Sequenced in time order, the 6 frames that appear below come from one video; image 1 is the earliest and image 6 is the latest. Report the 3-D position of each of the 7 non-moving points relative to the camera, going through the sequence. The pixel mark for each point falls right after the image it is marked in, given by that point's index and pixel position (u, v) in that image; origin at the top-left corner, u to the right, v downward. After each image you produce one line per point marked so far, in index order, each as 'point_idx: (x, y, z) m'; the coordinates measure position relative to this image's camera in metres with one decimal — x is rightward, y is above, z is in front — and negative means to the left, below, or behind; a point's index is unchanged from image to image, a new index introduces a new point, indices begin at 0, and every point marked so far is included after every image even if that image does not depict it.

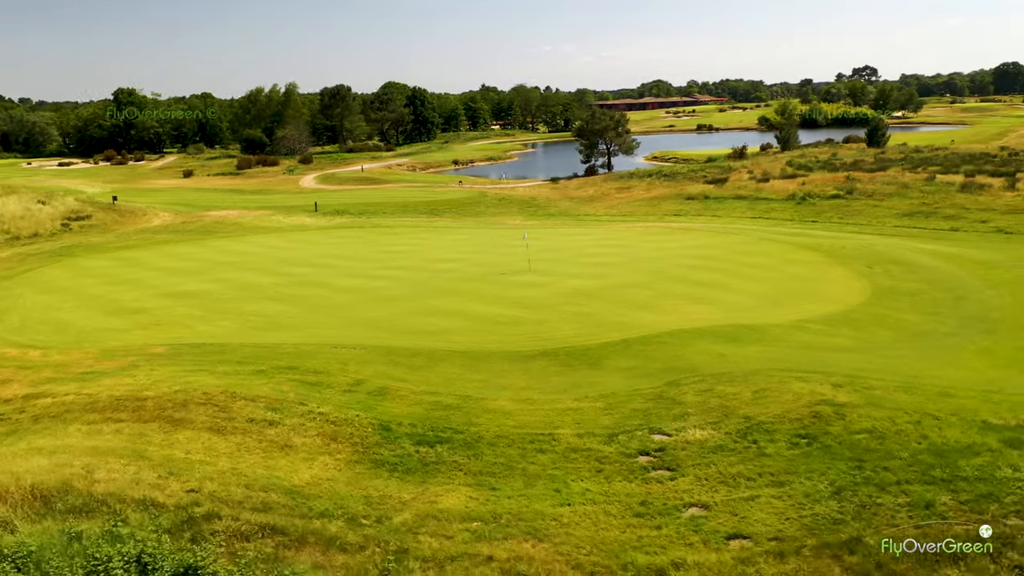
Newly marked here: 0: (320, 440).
0: (-2.6, -2.1, +11.3) m
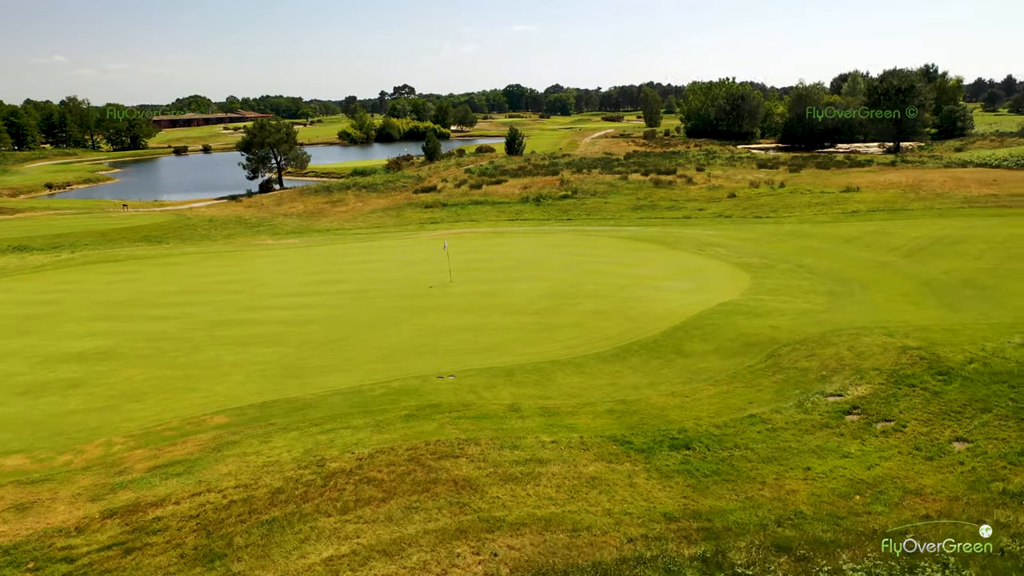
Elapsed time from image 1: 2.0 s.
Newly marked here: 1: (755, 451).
0: (+1.2, -2.2, +10.2) m
1: (+3.3, -2.2, +11.0) m
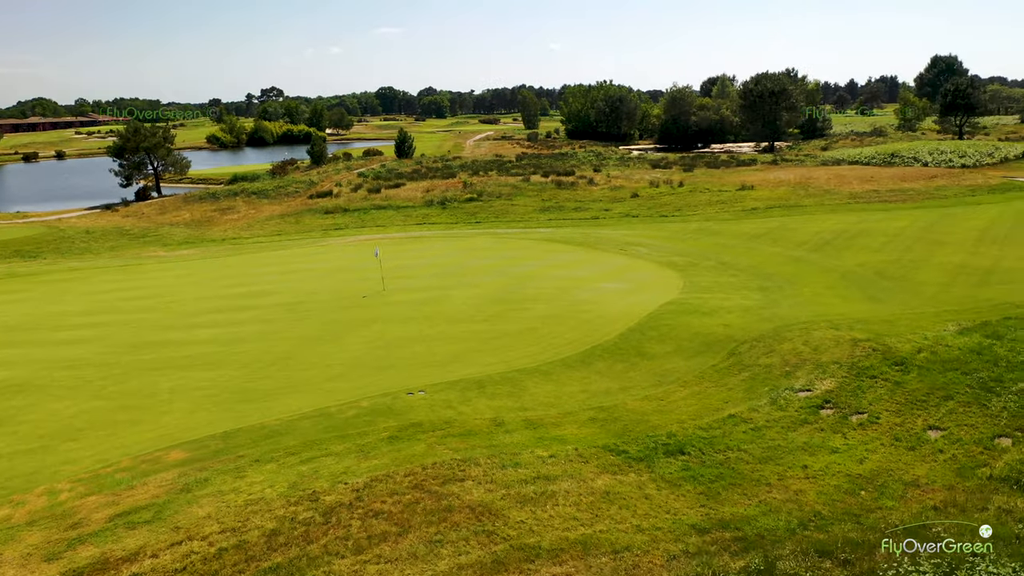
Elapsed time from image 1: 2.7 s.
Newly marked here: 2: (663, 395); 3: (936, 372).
0: (+1.2, -2.3, +9.8) m
1: (+3.1, -2.2, +10.9) m
2: (+2.4, -1.7, +13.0) m
3: (+6.8, -1.4, +13.2) m
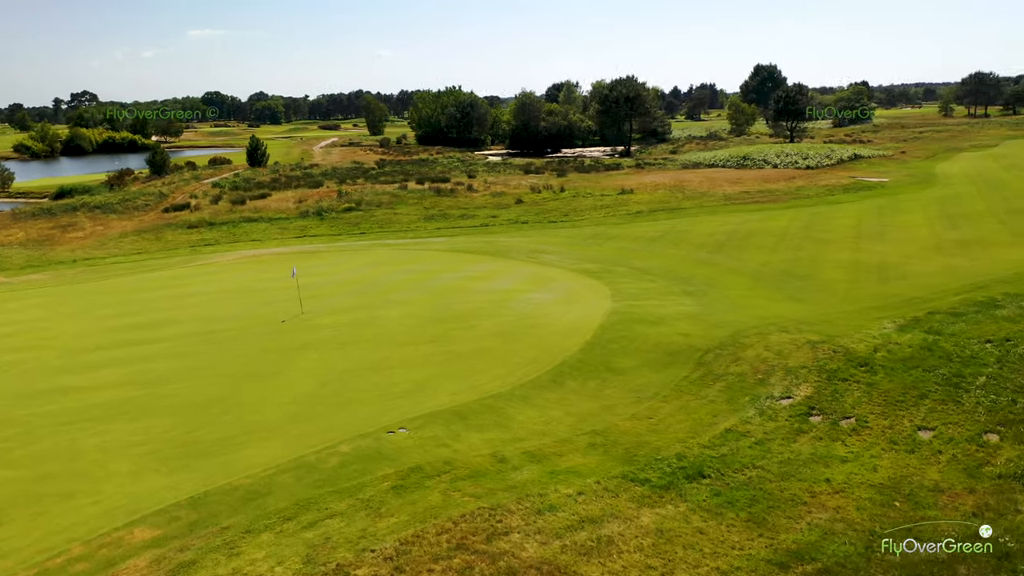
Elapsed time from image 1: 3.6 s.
0: (+1.6, -2.5, +9.0) m
1: (+3.2, -2.3, +10.5) m
2: (+2.1, -1.9, +12.4) m
3: (+6.4, -1.4, +13.4) m
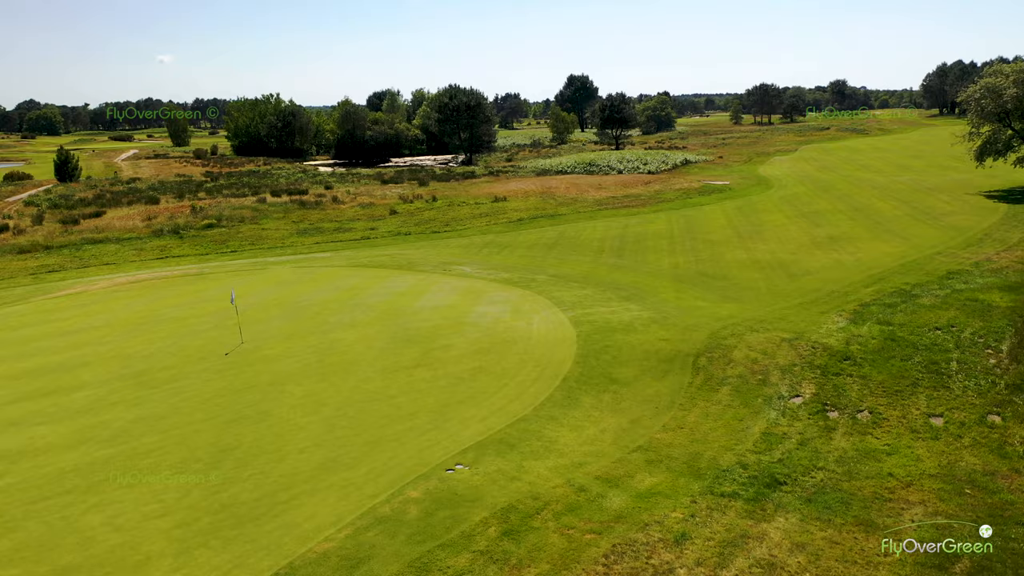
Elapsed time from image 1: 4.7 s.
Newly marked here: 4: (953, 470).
0: (+2.8, -2.5, +8.7) m
1: (+4.1, -2.3, +10.5) m
2: (+2.5, -2.0, +12.2) m
3: (+6.4, -1.3, +14.1) m
4: (+5.6, -2.3, +10.6) m
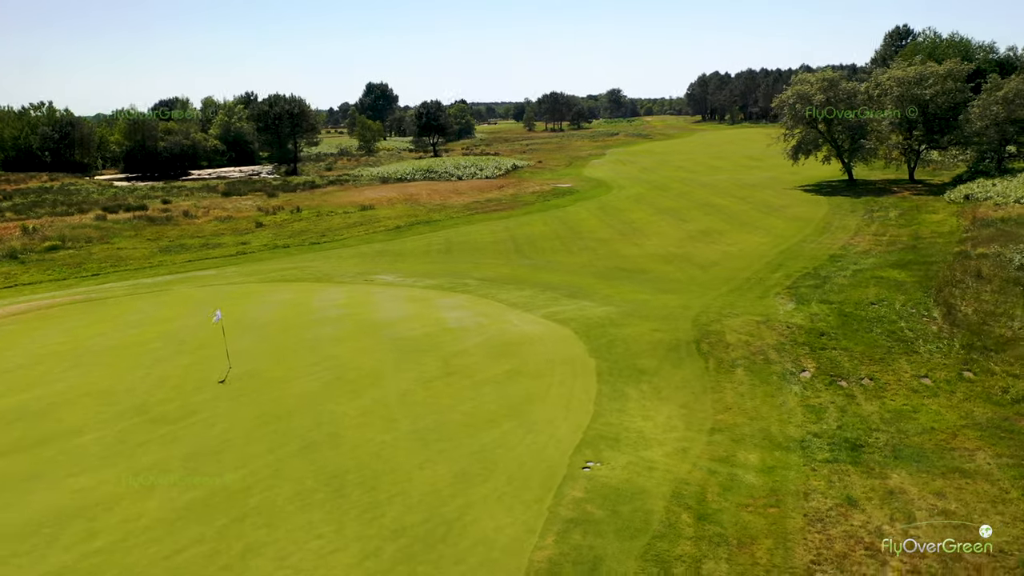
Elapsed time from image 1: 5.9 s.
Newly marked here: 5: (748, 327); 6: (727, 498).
0: (+4.6, -2.3, +9.6) m
1: (+5.3, -2.0, +11.7) m
2: (+3.3, -1.8, +12.9) m
3: (+6.5, -0.9, +15.8) m
4: (+6.8, -1.9, +12.2) m
5: (+4.7, -0.7, +16.4) m
6: (+2.3, -2.3, +9.0) m
